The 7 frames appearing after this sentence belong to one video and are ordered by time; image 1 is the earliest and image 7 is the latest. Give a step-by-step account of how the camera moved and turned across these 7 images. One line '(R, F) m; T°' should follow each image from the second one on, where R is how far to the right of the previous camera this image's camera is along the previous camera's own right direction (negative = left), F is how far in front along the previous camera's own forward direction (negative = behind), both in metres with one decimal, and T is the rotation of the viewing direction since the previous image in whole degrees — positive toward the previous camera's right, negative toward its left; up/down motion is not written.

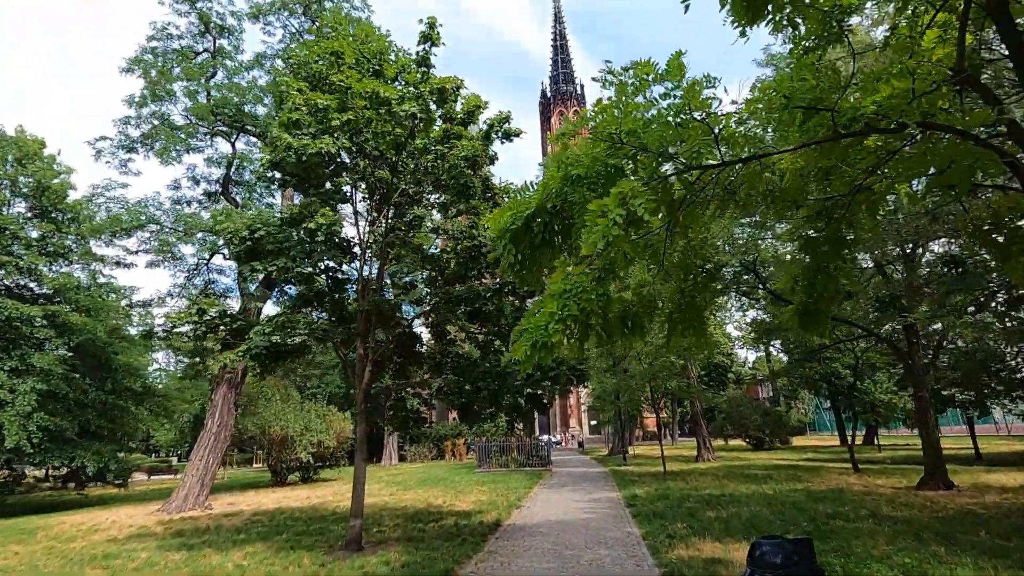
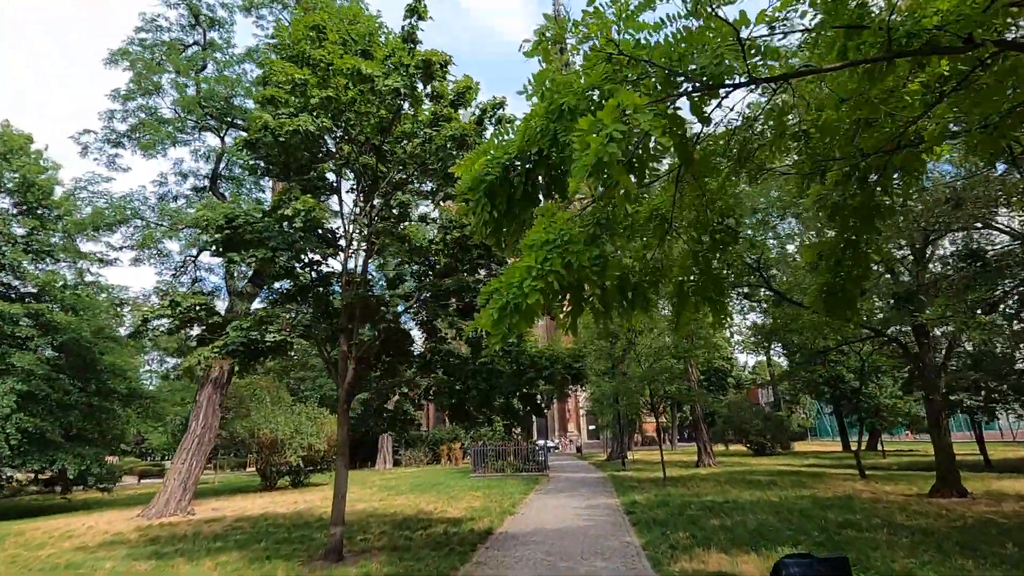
(+0.1, +0.5) m; 0°
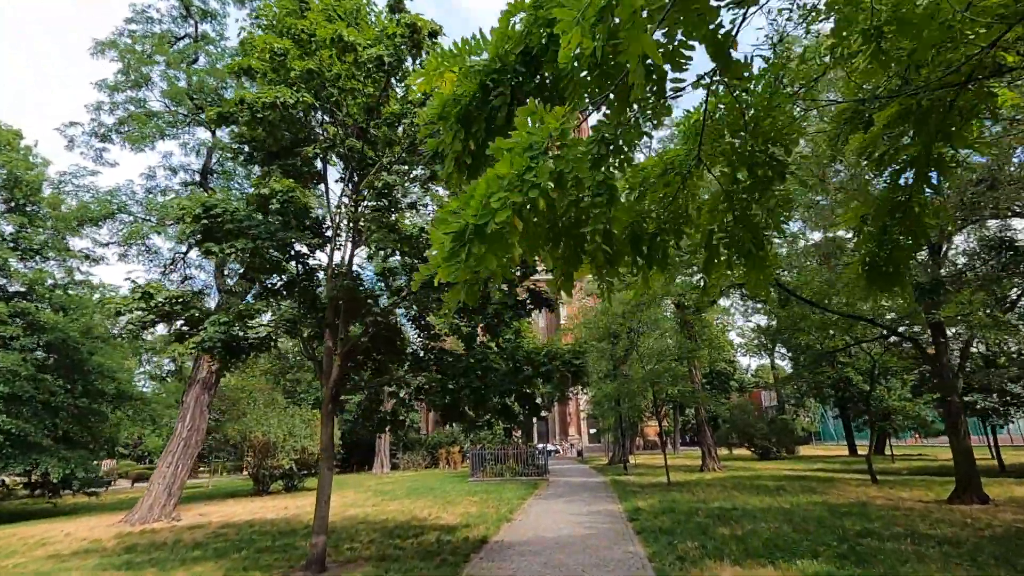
(+0.1, +0.5) m; 0°
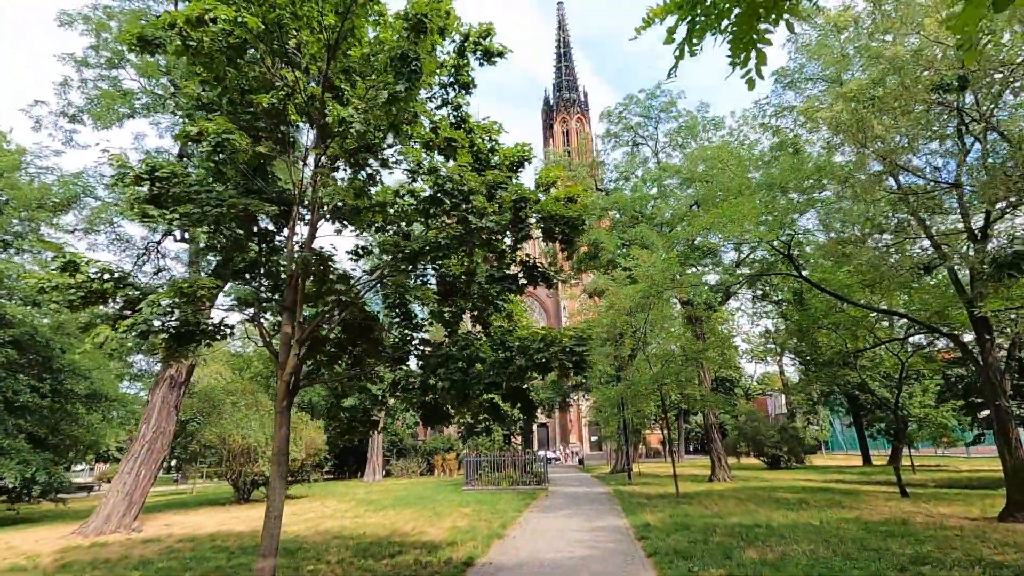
(+0.1, +1.2) m; 0°
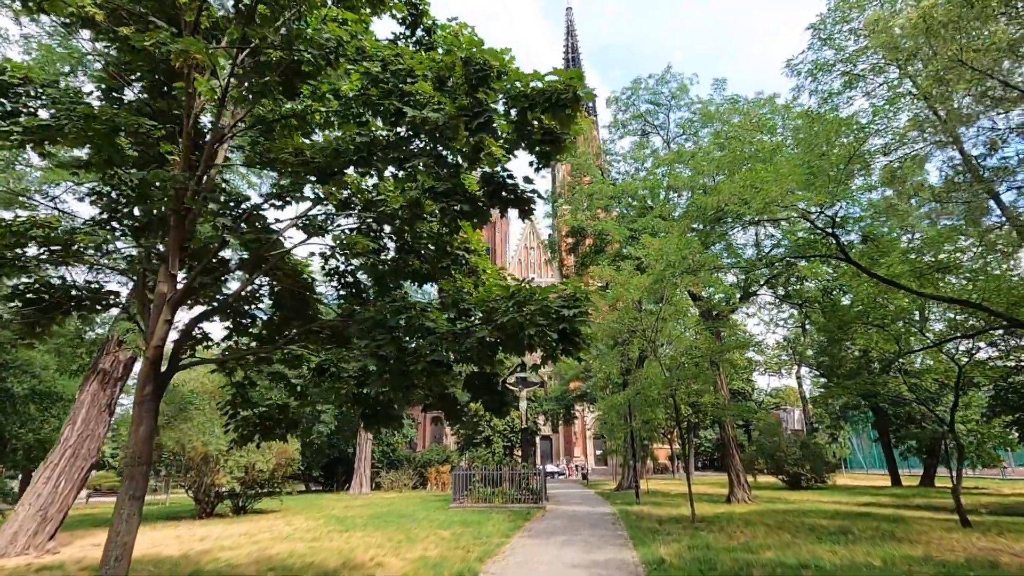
(+0.4, +2.0) m; -1°
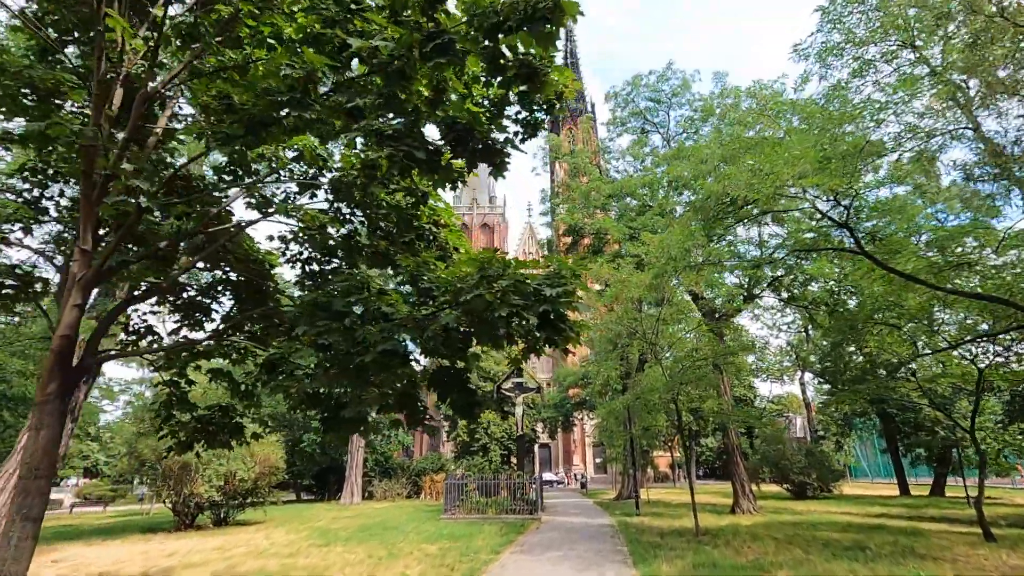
(+0.2, +0.7) m; 0°
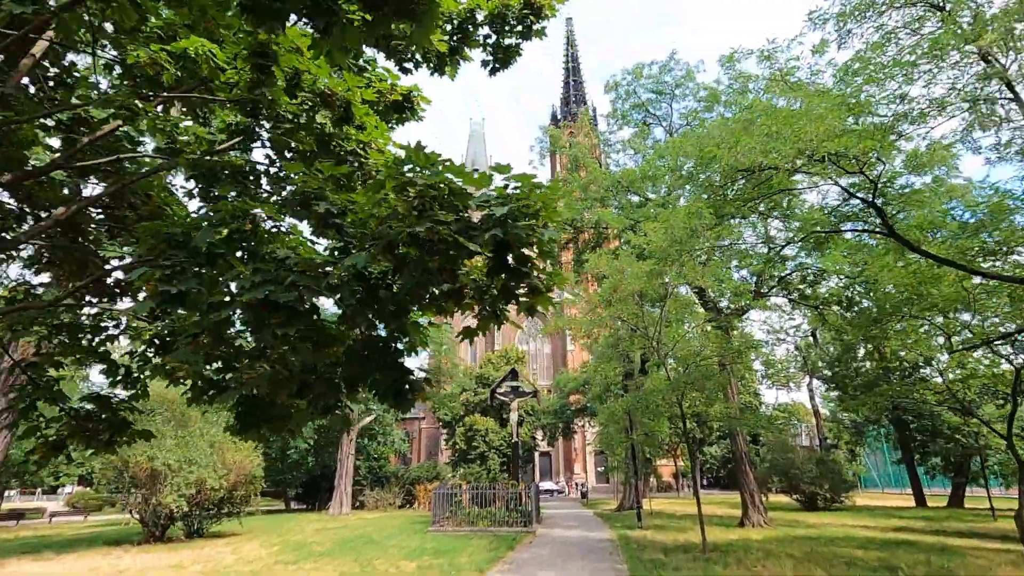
(+0.3, +1.0) m; 0°
